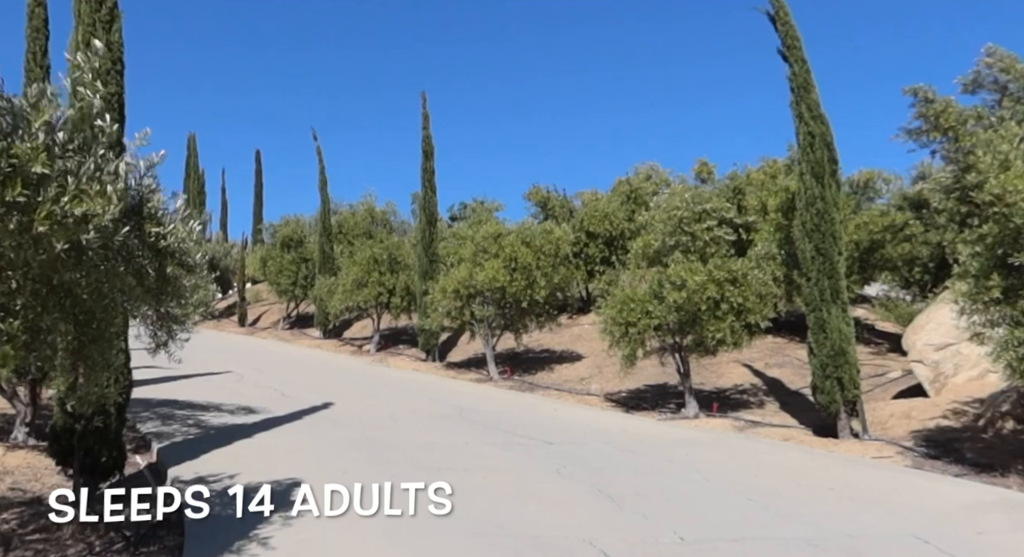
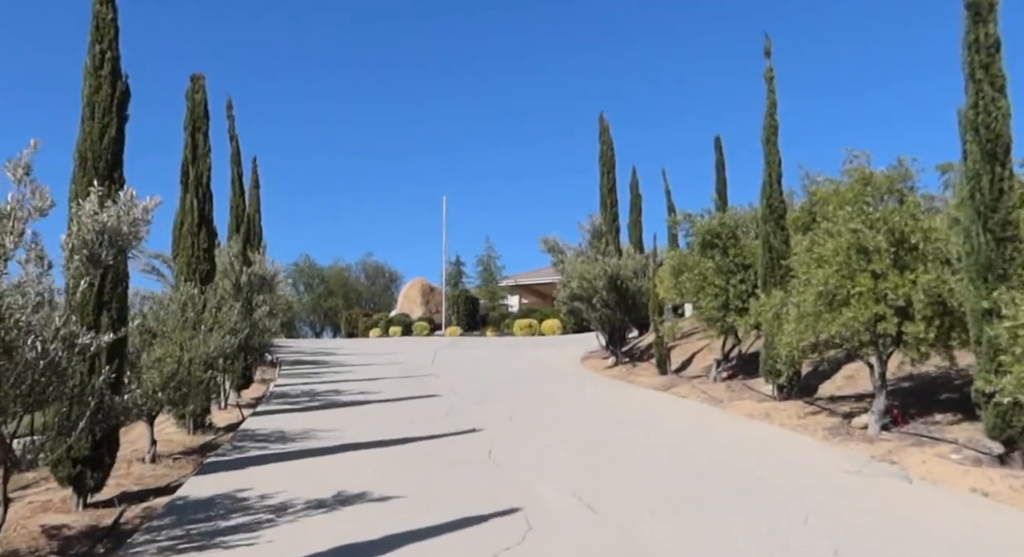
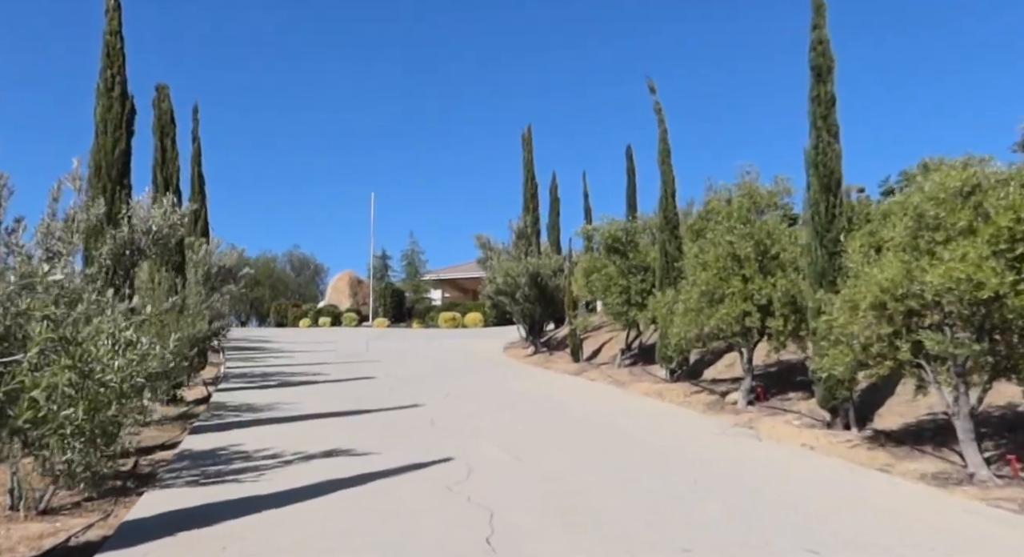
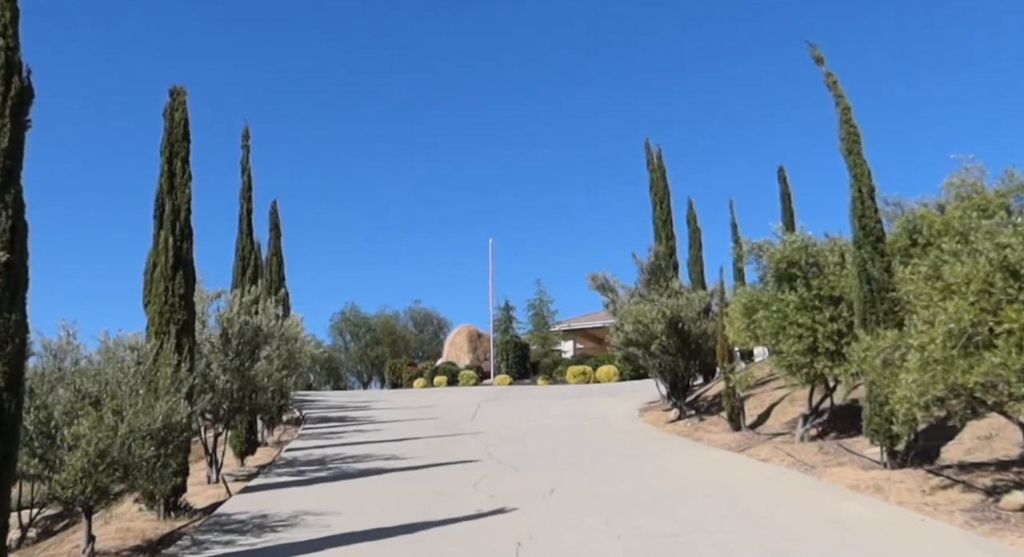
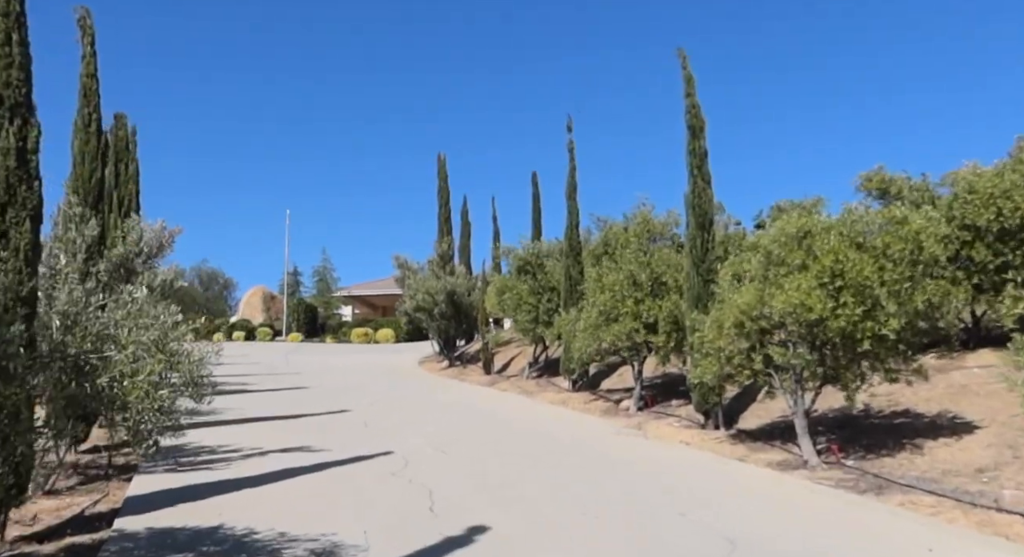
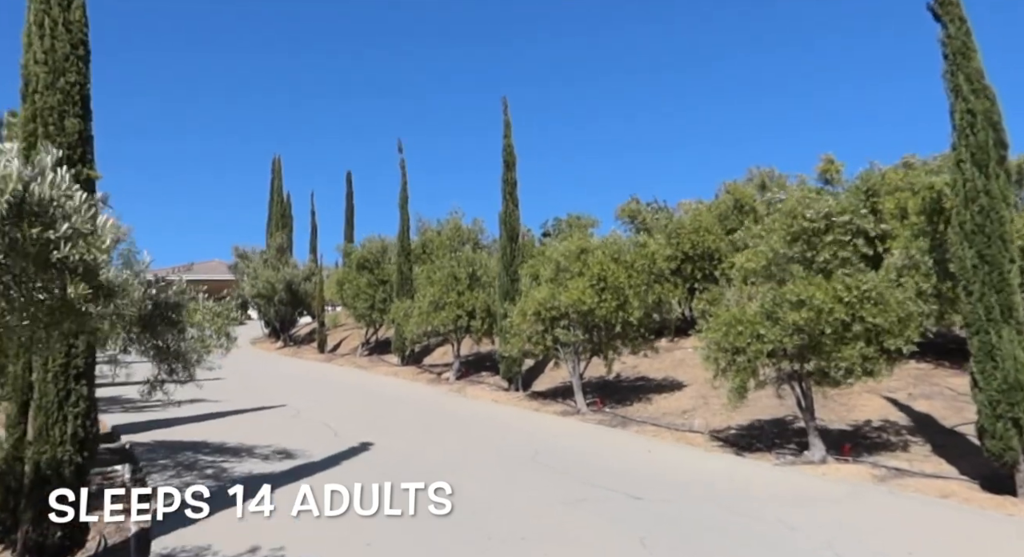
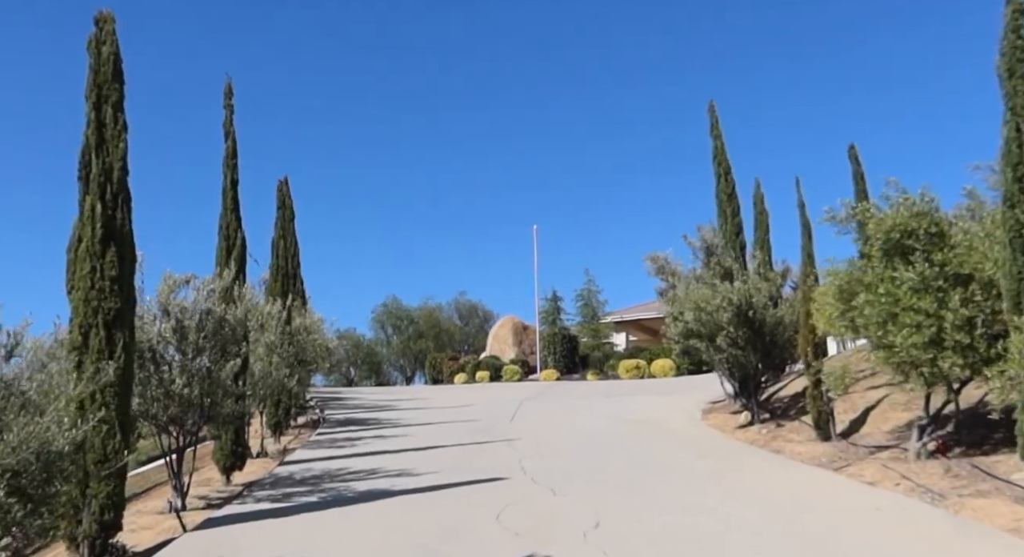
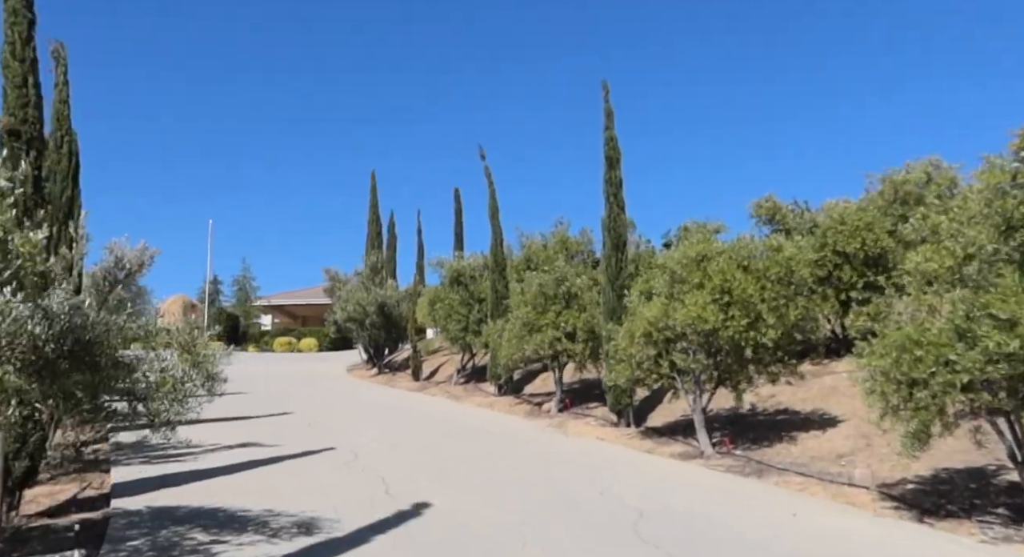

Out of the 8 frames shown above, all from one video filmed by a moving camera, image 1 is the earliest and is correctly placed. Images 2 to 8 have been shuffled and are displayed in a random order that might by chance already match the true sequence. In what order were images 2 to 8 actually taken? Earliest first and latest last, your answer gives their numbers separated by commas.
6, 8, 5, 3, 2, 4, 7
